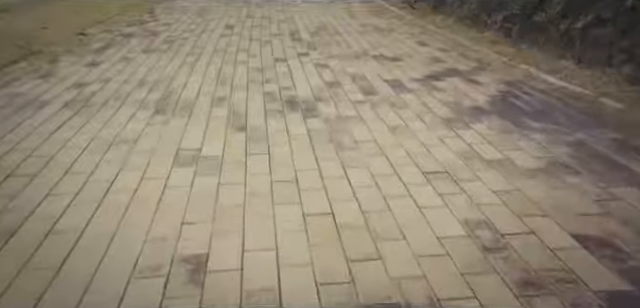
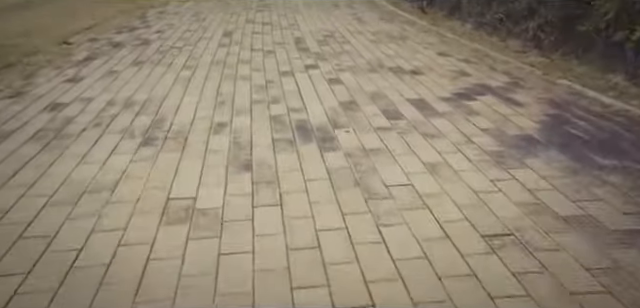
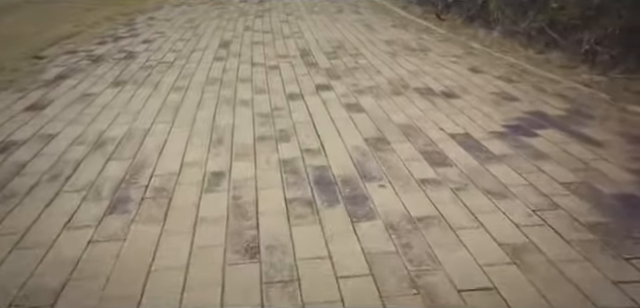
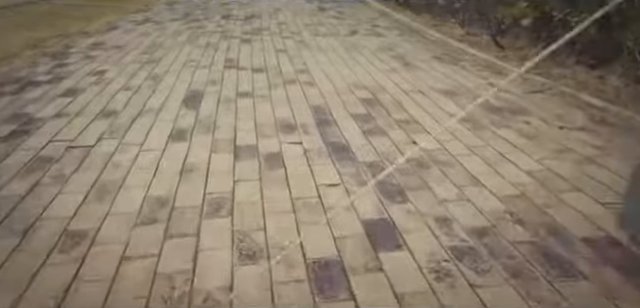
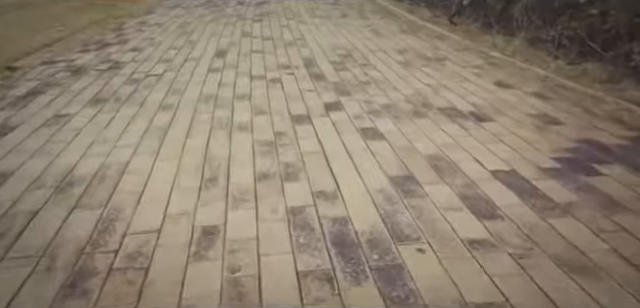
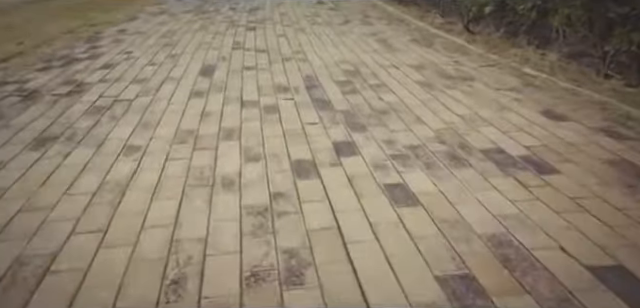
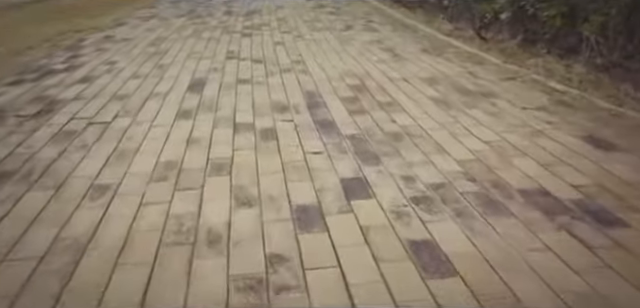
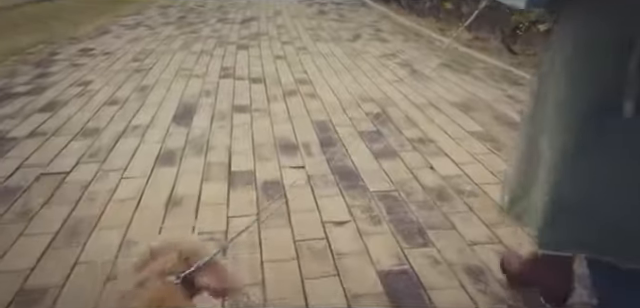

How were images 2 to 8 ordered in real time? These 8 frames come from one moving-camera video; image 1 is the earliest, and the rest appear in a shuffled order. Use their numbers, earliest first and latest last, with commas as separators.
2, 3, 5, 6, 7, 4, 8
